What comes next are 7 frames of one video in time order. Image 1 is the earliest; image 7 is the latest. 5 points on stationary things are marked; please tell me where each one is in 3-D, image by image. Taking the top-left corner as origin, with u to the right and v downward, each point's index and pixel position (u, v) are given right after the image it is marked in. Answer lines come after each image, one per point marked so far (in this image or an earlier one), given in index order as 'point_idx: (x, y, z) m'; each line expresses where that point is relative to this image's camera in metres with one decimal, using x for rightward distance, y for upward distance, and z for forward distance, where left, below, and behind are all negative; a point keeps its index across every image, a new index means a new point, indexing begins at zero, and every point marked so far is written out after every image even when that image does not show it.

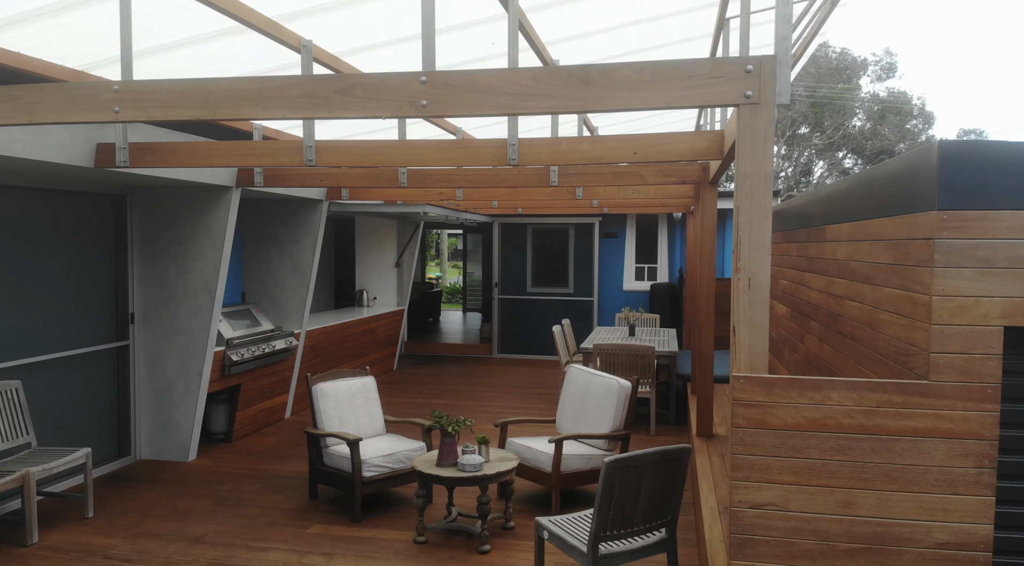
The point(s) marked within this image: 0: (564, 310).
0: (+0.8, -0.4, +11.0) m
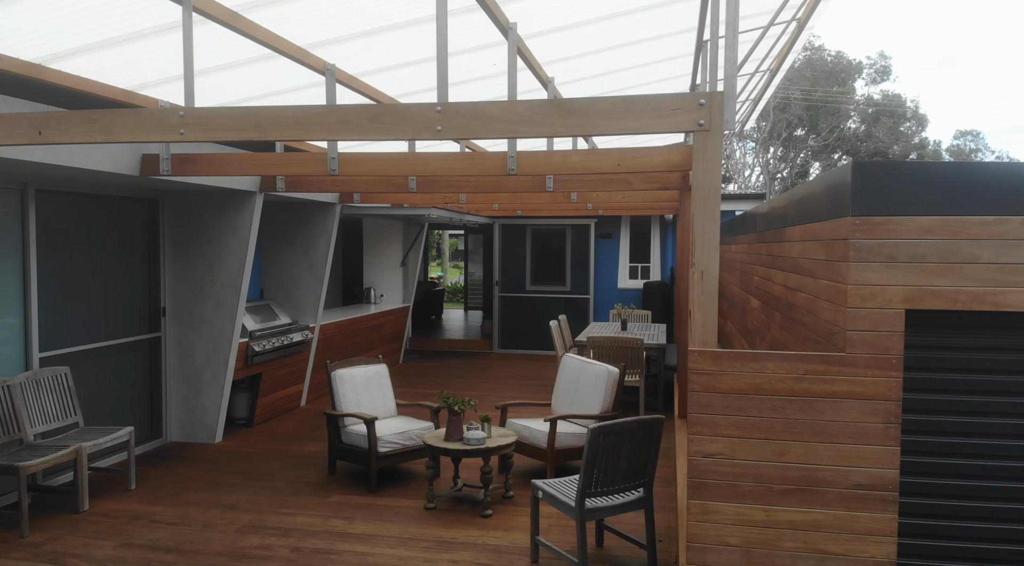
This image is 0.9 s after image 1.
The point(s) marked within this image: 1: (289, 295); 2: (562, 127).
0: (+0.8, -0.4, +11.6) m
1: (-2.4, -0.1, +7.8) m
2: (+0.2, +0.7, +3.2) m
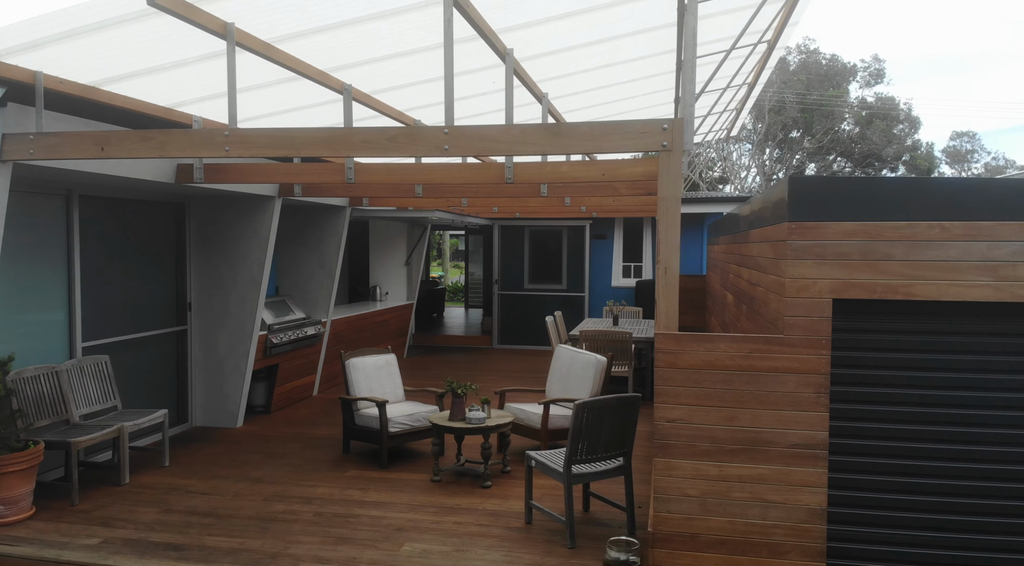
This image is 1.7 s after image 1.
0: (+0.8, -0.3, +12.1) m
1: (-2.4, -0.1, +8.4) m
2: (+0.2, +0.7, +3.7) m
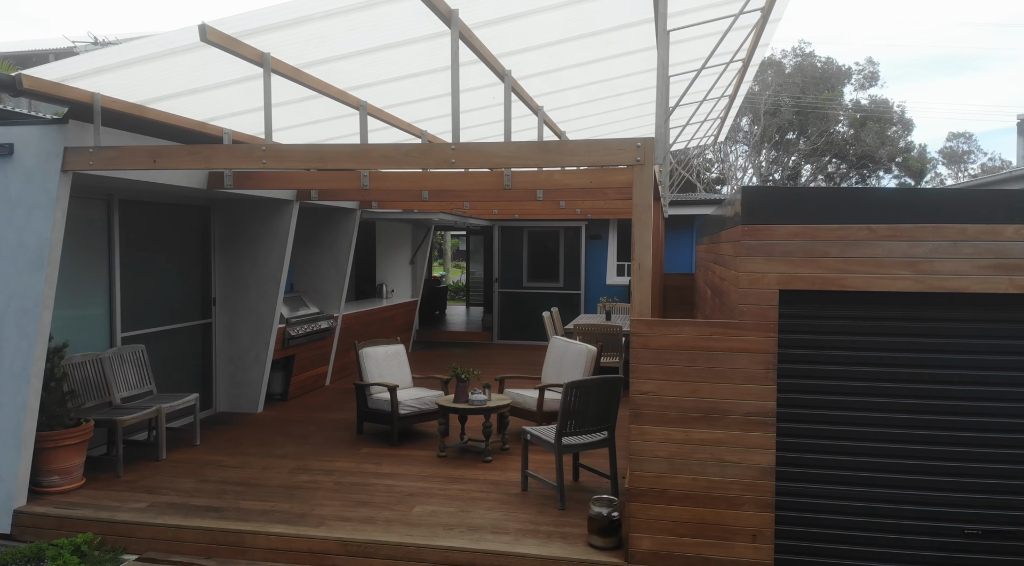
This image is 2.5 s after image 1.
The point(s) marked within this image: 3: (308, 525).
0: (+0.7, -0.3, +12.7) m
1: (-2.4, -0.1, +9.0) m
2: (+0.2, +0.7, +4.3) m
3: (-1.3, -1.5, +4.7) m
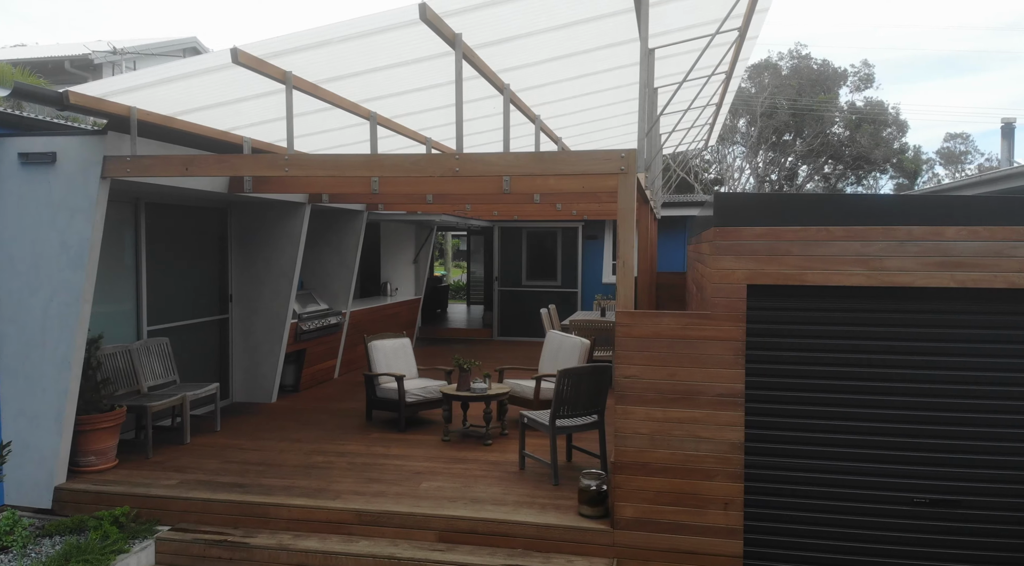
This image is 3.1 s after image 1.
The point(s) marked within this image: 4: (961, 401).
0: (+0.7, -0.3, +13.2) m
1: (-2.4, 0.0, +9.5) m
2: (+0.2, +0.8, +4.8) m
3: (-1.3, -1.5, +5.1) m
4: (+2.6, -0.7, +4.3) m
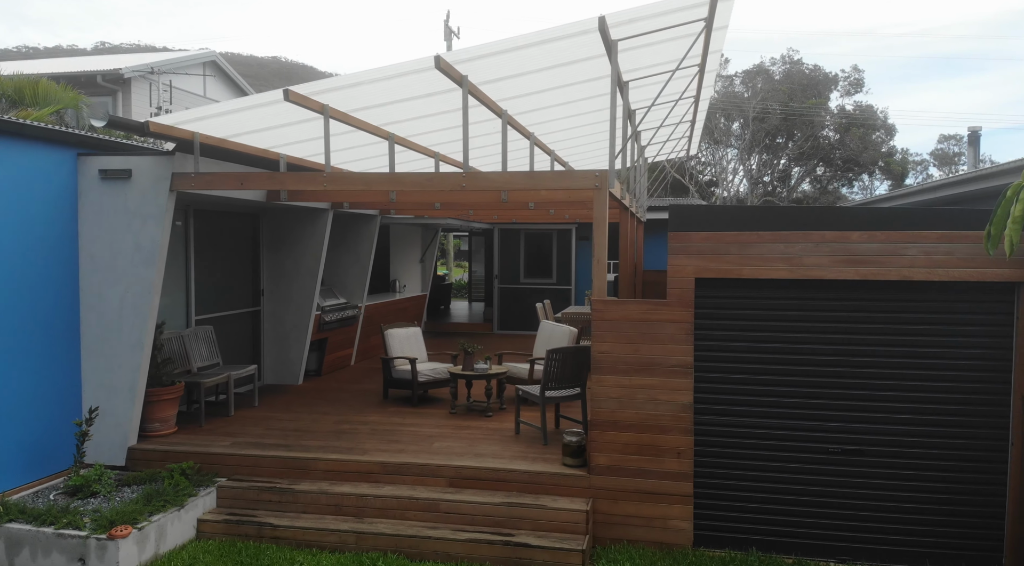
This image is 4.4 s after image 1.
0: (+0.7, -0.2, +14.3) m
1: (-2.4, 0.0, +10.6) m
2: (+0.1, +0.8, +6.0) m
3: (-1.3, -1.4, +6.3) m
4: (+2.6, -0.6, +5.5) m
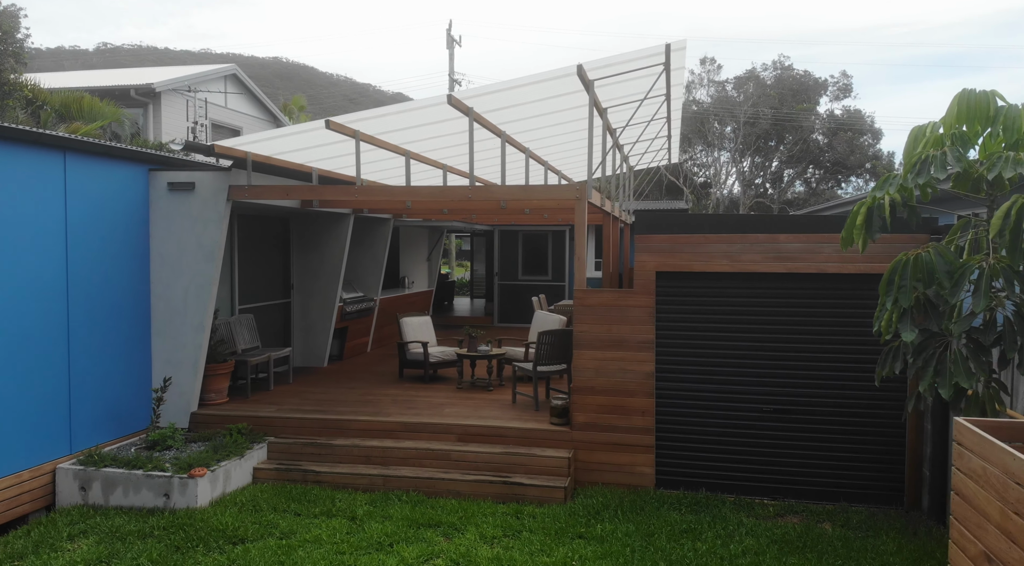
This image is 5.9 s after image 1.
0: (+0.7, -0.2, +15.7) m
1: (-2.5, +0.1, +12.0) m
2: (+0.1, +0.9, +7.3) m
3: (-1.3, -1.4, +7.6) m
4: (+2.6, -0.6, +6.8) m
